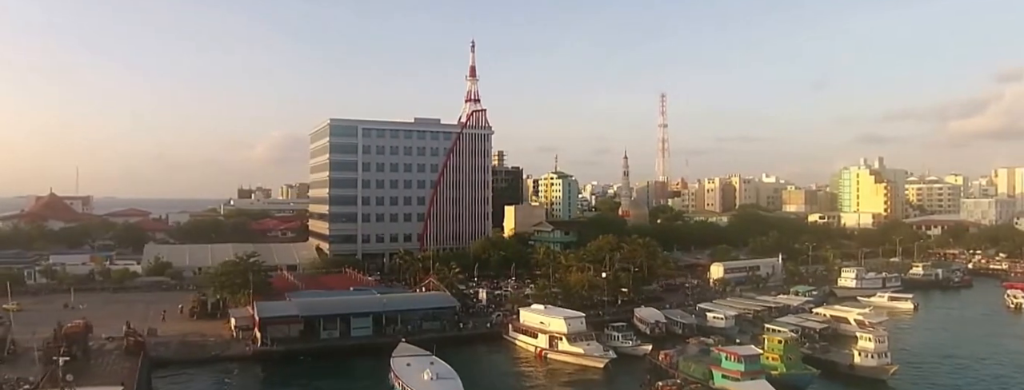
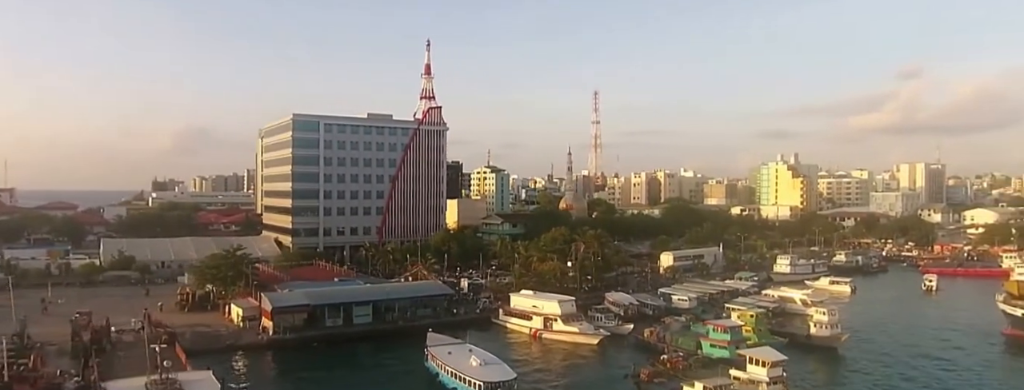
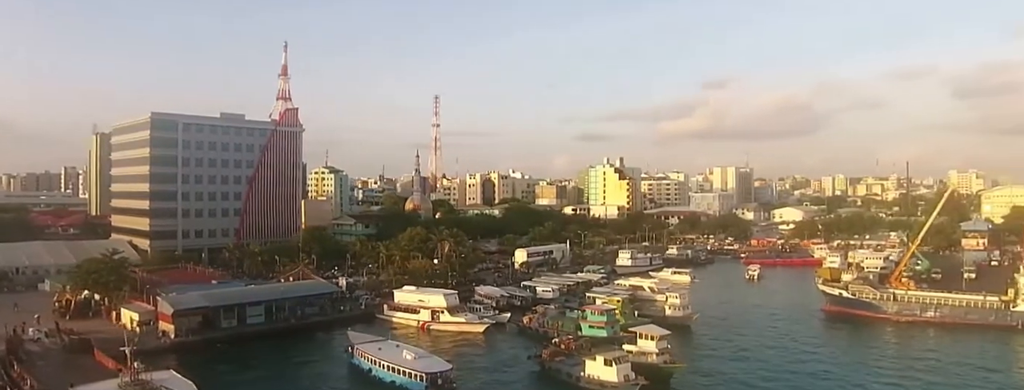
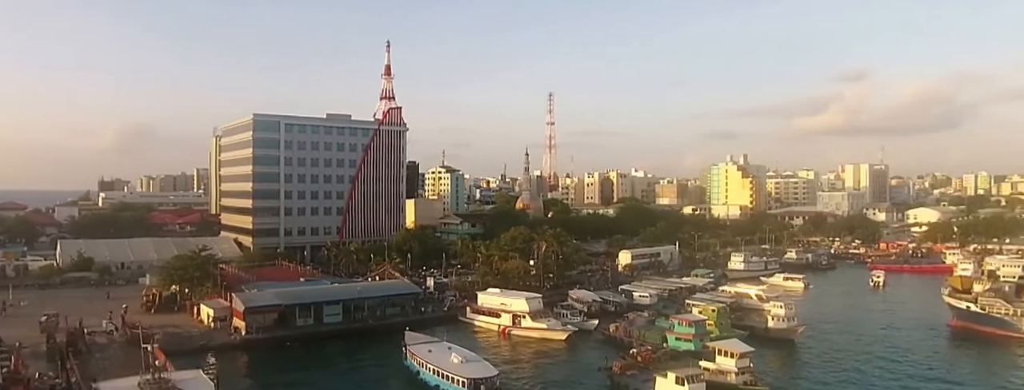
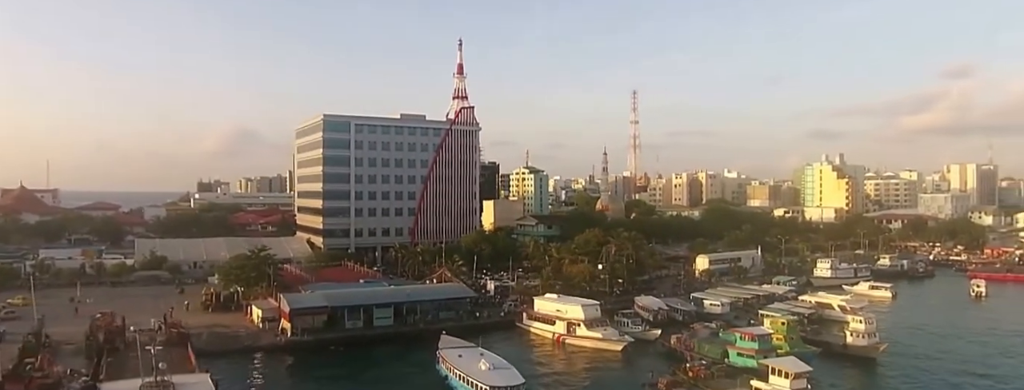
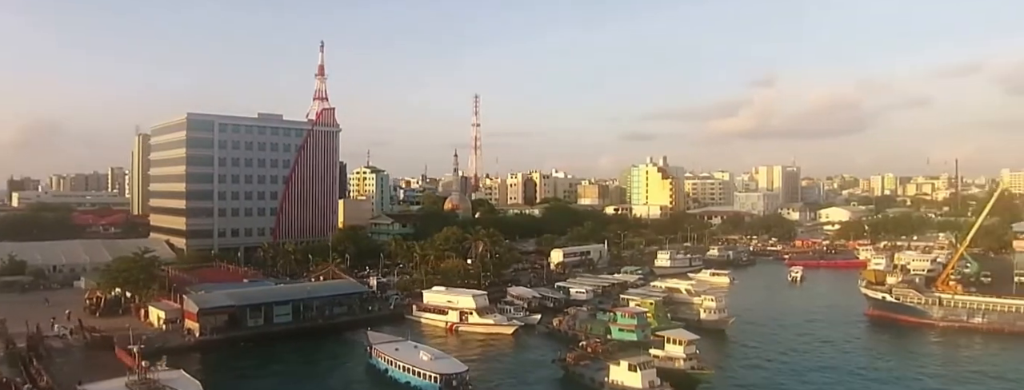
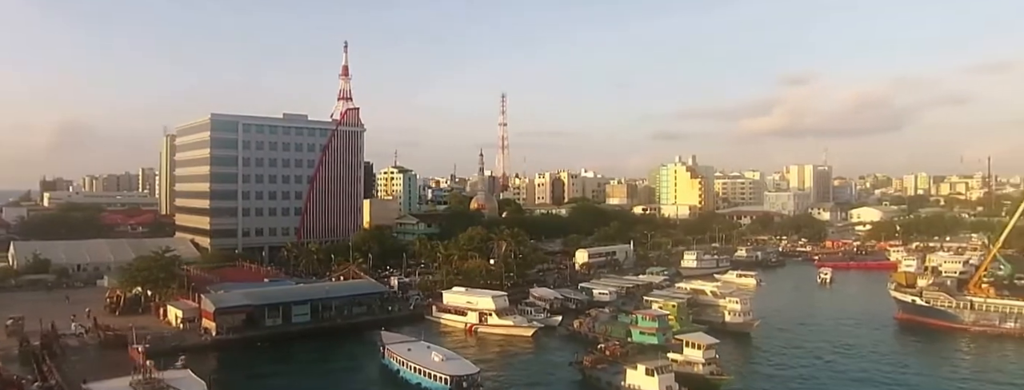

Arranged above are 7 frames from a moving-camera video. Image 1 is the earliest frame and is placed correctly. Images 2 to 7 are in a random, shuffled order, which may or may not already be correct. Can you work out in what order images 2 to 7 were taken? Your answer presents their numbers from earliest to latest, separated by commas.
5, 2, 4, 7, 6, 3
